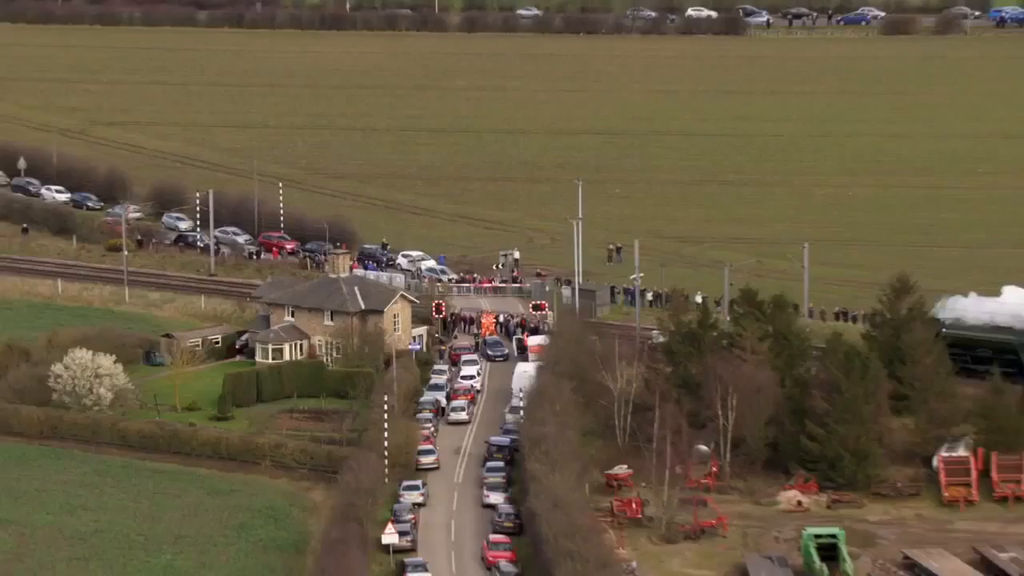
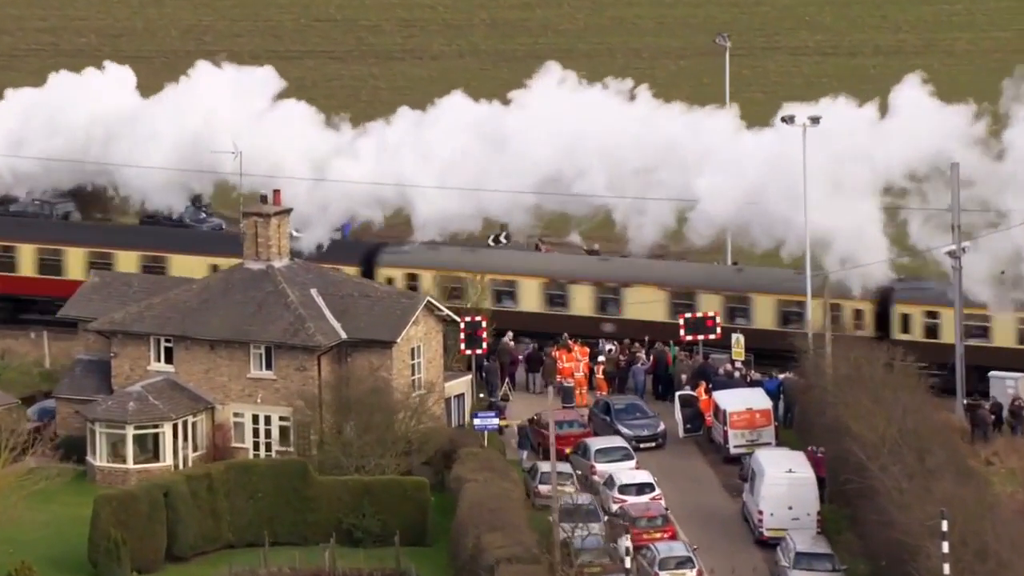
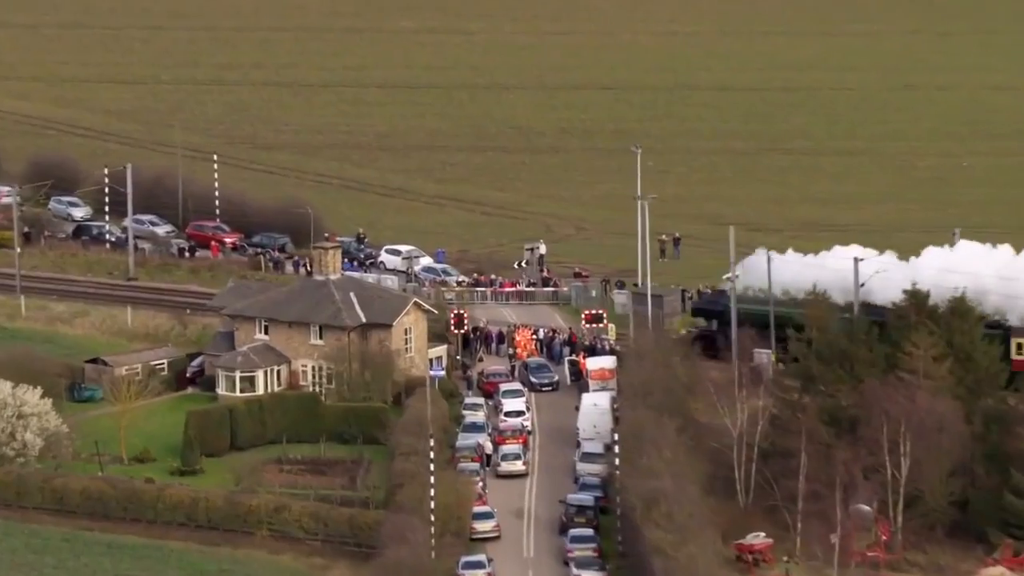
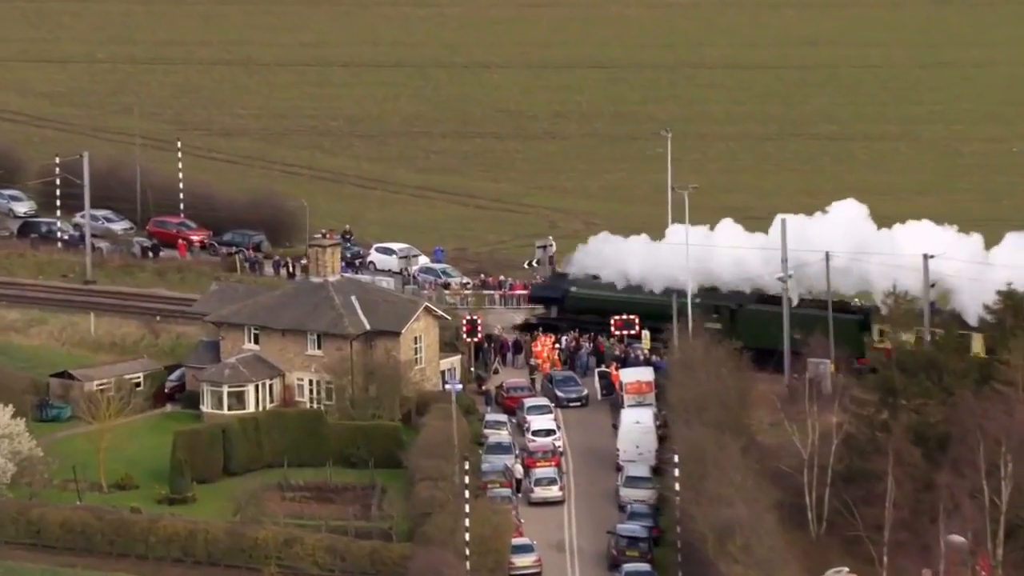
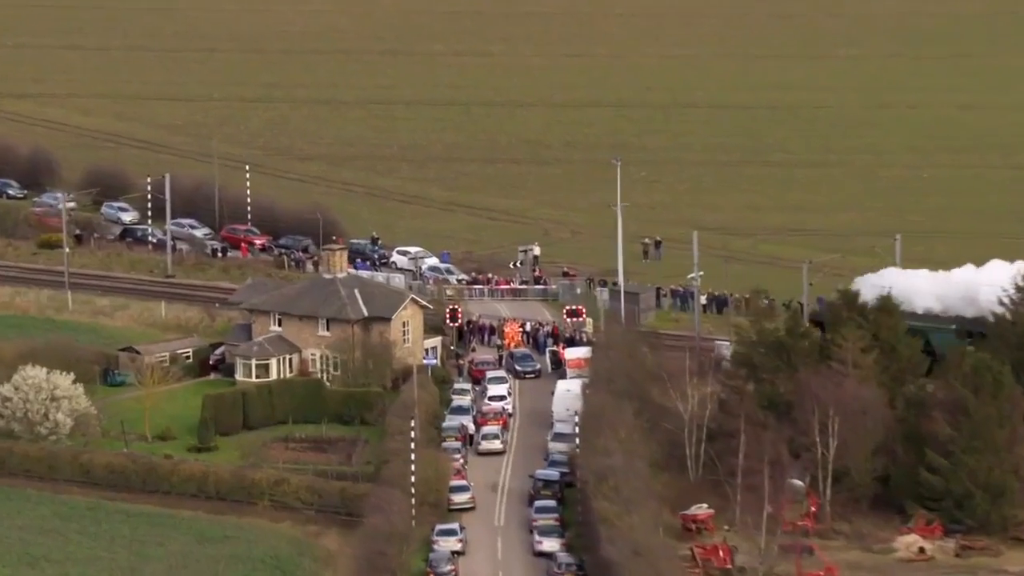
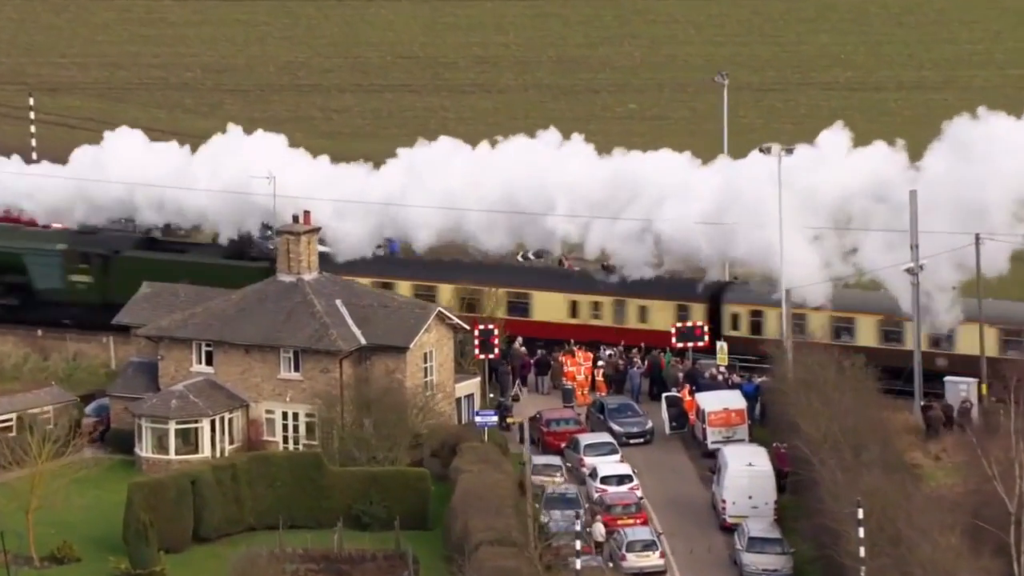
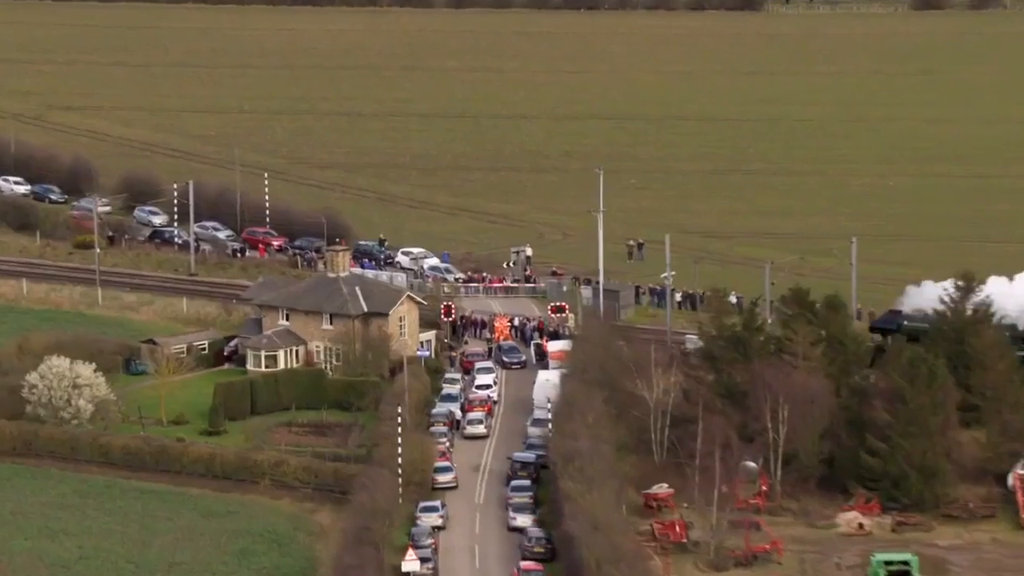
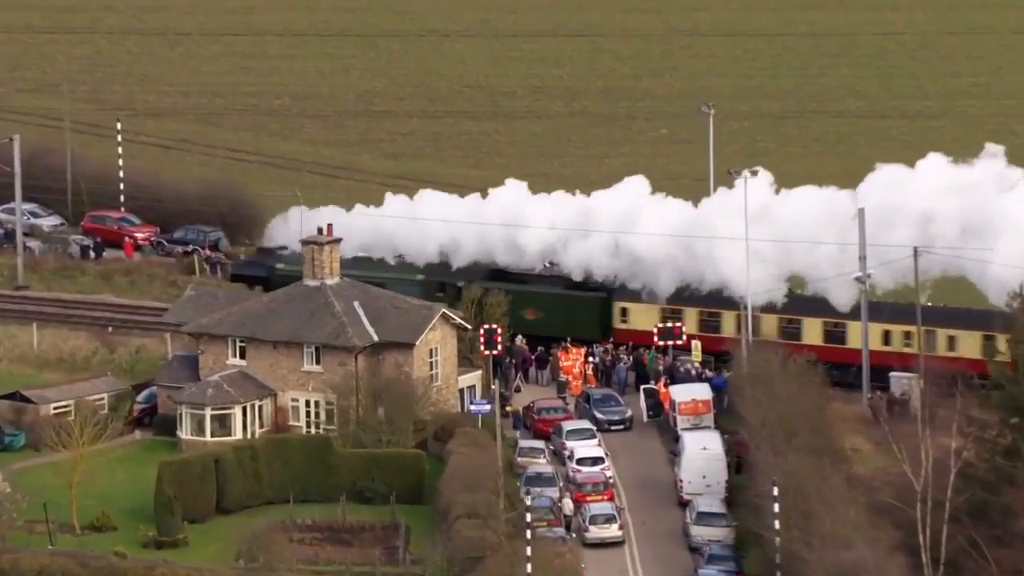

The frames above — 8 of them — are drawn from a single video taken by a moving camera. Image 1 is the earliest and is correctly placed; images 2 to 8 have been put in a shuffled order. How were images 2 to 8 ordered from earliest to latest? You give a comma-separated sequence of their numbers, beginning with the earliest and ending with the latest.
7, 5, 3, 4, 8, 6, 2
